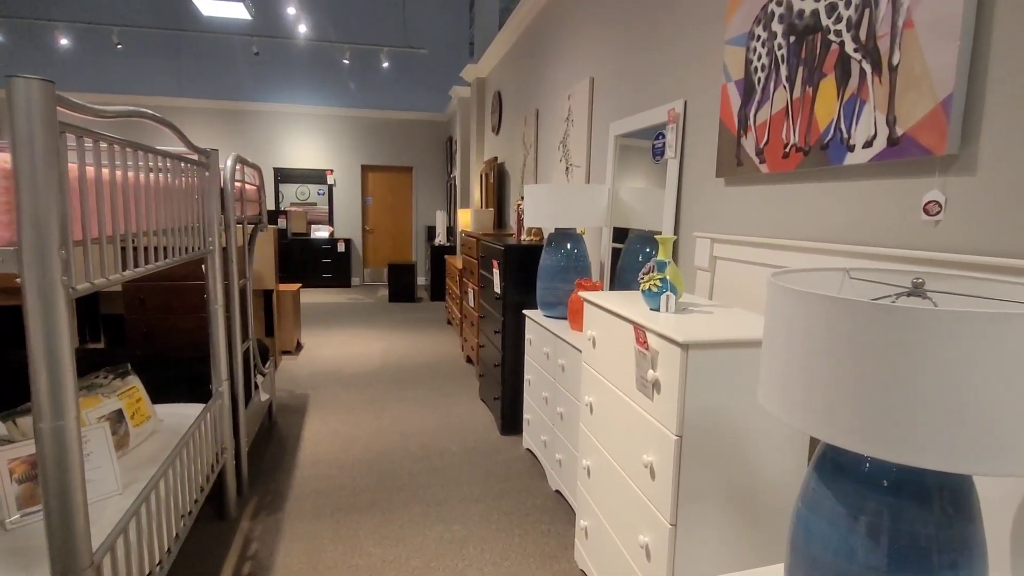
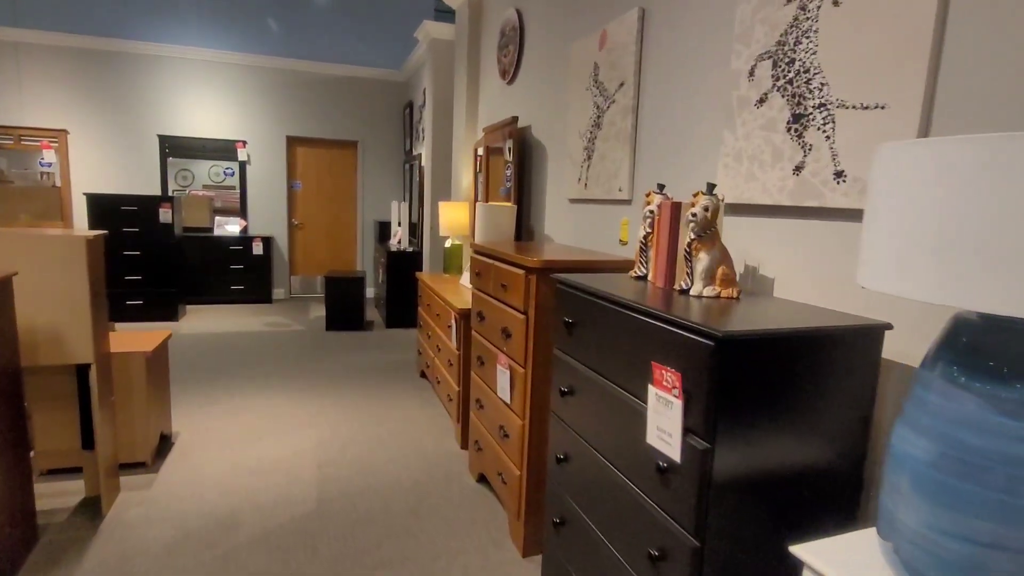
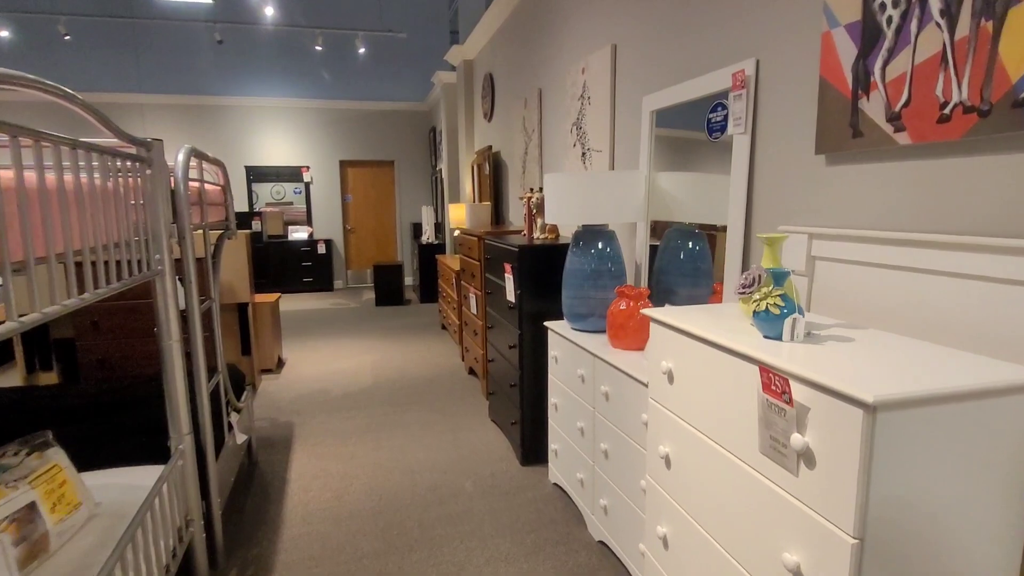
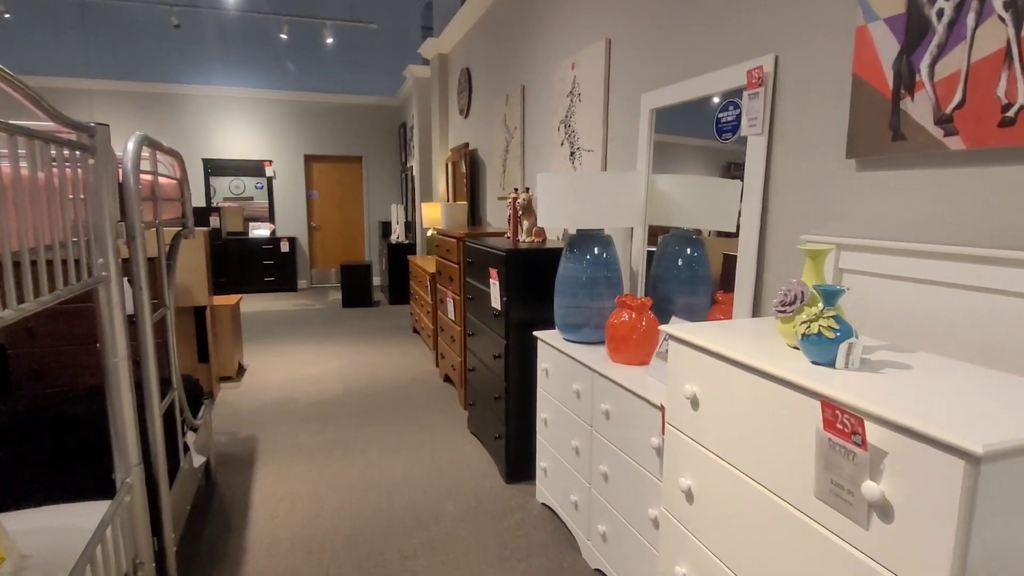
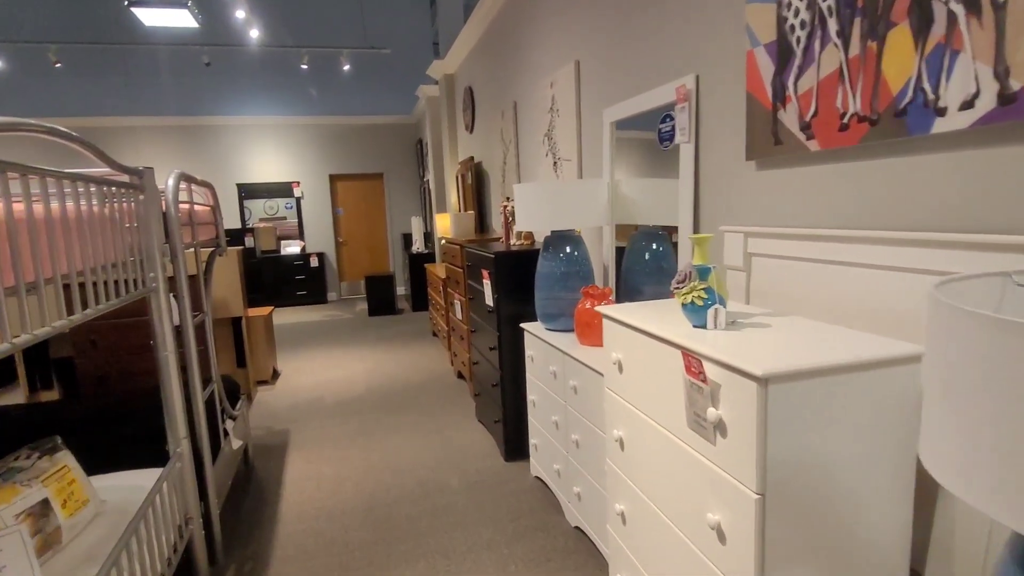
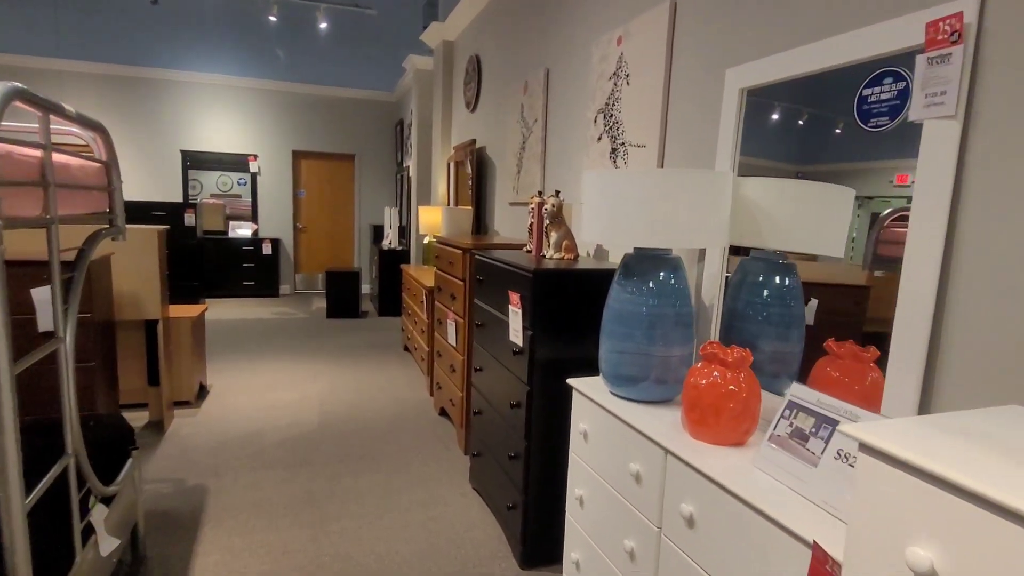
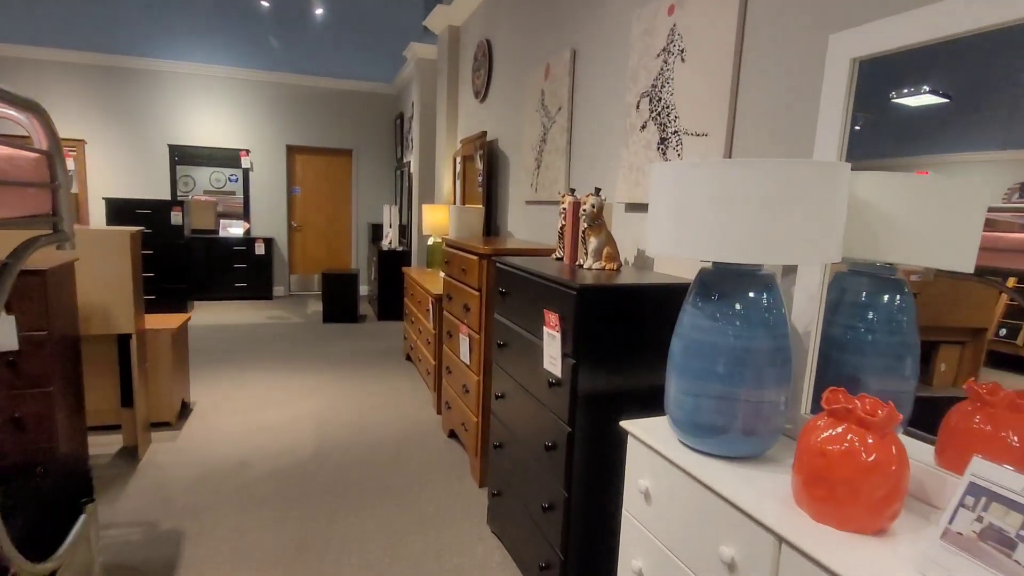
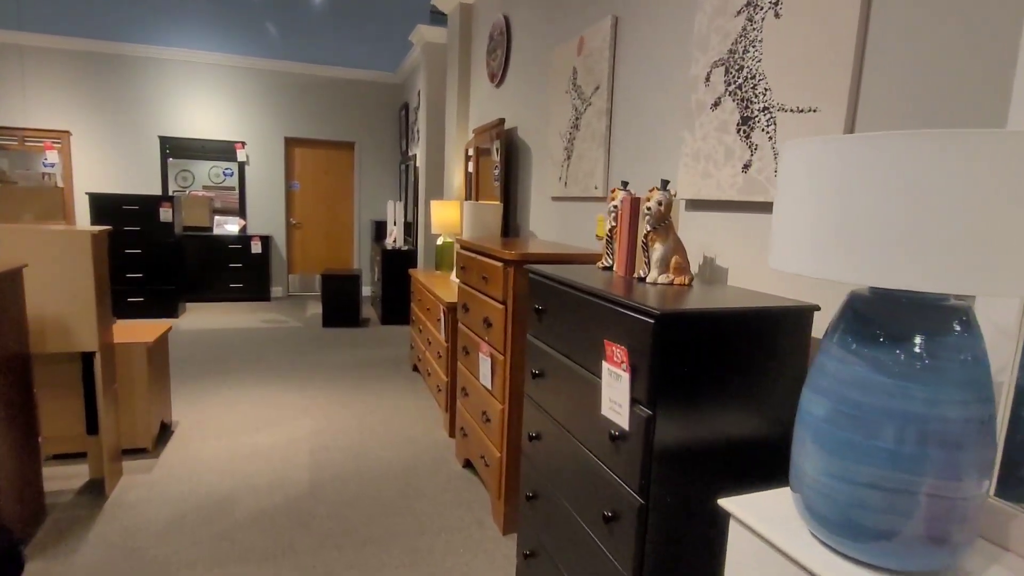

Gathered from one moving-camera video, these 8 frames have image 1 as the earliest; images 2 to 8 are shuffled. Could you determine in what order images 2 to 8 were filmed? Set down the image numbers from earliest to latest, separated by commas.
5, 3, 4, 6, 7, 8, 2
